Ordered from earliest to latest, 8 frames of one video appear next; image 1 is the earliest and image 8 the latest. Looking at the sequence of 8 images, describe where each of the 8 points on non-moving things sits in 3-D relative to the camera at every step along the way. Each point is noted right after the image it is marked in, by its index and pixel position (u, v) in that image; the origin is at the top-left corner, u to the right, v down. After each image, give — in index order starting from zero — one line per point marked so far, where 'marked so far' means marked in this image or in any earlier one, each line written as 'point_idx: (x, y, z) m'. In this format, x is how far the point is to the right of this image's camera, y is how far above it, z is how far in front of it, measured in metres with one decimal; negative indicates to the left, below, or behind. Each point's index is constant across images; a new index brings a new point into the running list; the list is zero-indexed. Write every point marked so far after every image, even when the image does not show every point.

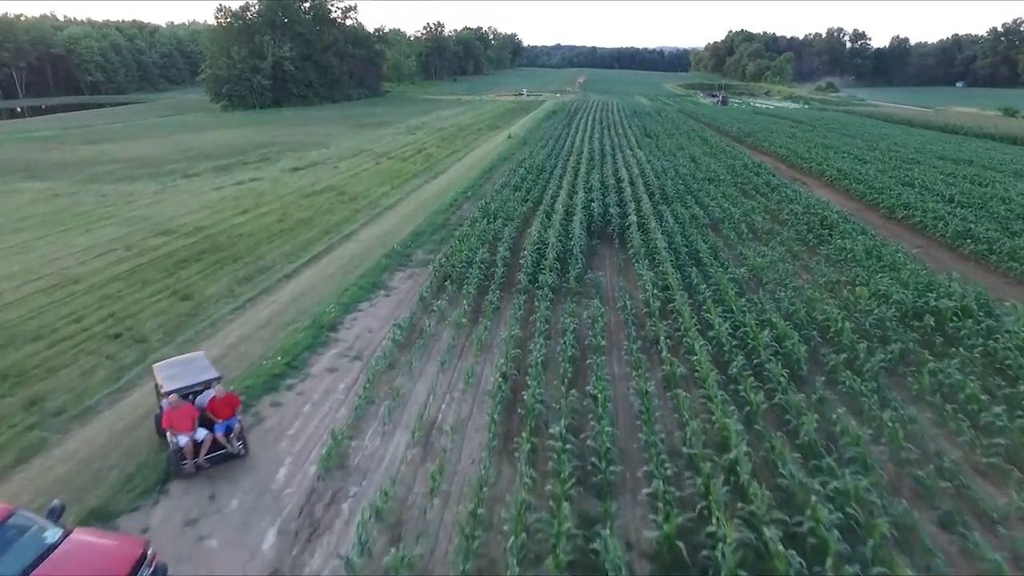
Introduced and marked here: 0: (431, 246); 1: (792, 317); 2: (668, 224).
0: (-2.5, +1.3, +19.5) m
1: (+5.7, -0.6, +12.6) m
2: (+4.9, +1.9, +19.2) m
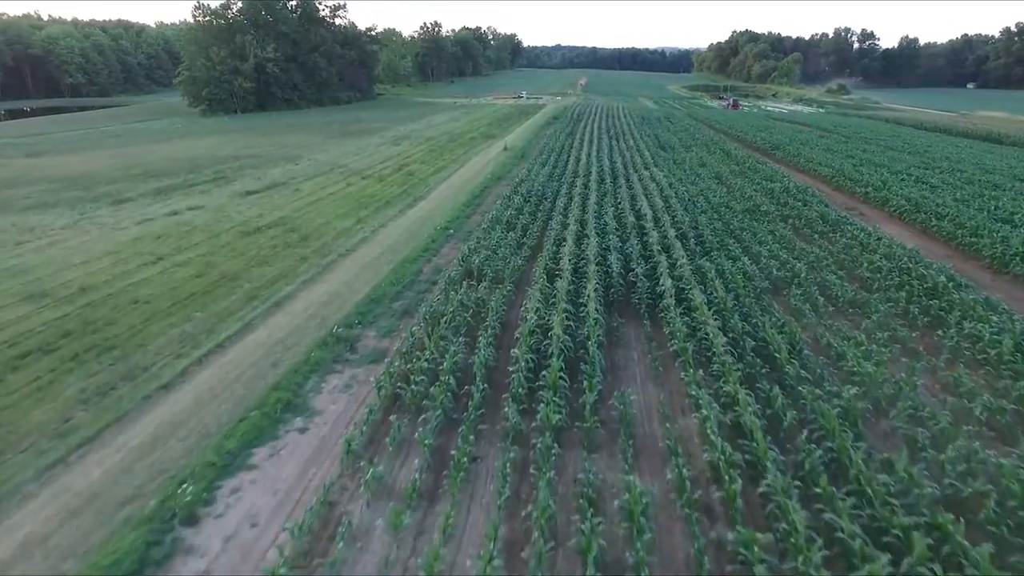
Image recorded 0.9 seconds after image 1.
0: (-2.8, -0.8, +14.1) m
1: (+5.5, -2.7, +7.3) m
2: (+4.6, -0.1, +13.8) m
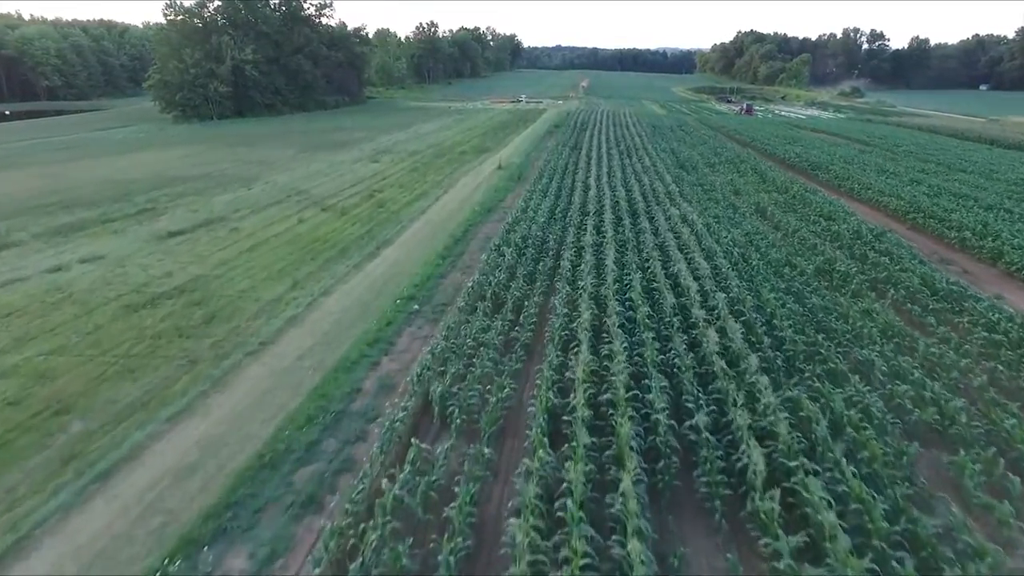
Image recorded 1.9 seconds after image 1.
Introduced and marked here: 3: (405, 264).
0: (-3.1, -3.1, +8.2) m
1: (+5.2, -5.1, +1.3) m
2: (+4.3, -2.5, +7.9) m
3: (-3.3, +0.8, +19.2) m
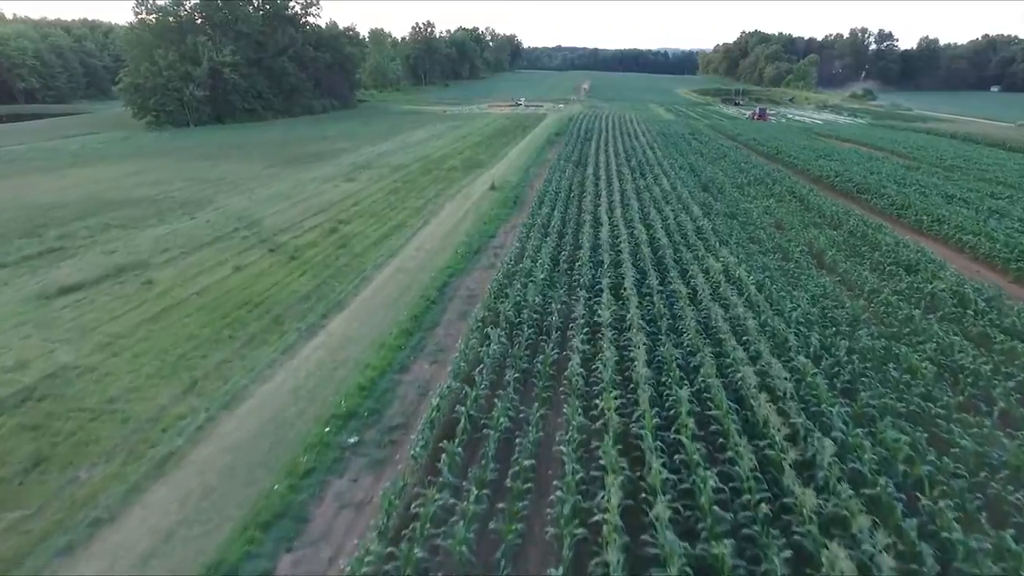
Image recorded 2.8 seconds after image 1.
0: (-3.4, -5.1, +3.1) m
1: (+4.9, -7.1, -3.7) m
2: (+4.0, -4.5, +2.8) m
3: (-3.6, -1.3, +14.1) m
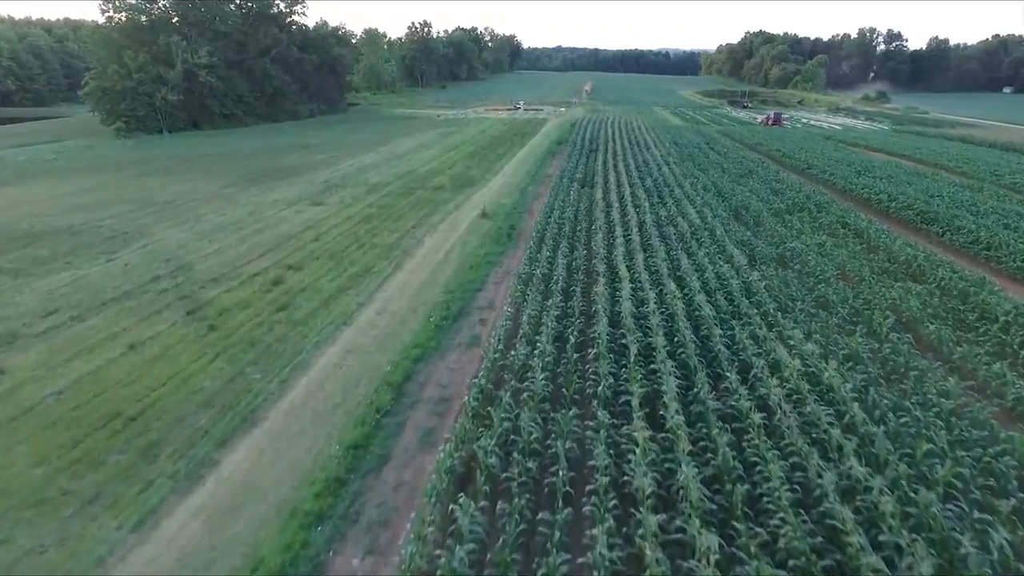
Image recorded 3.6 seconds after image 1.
0: (-3.6, -7.1, -1.9) m
1: (+4.6, -9.0, -8.7) m
2: (+3.8, -6.4, -2.2) m
3: (-3.8, -3.2, +9.1) m
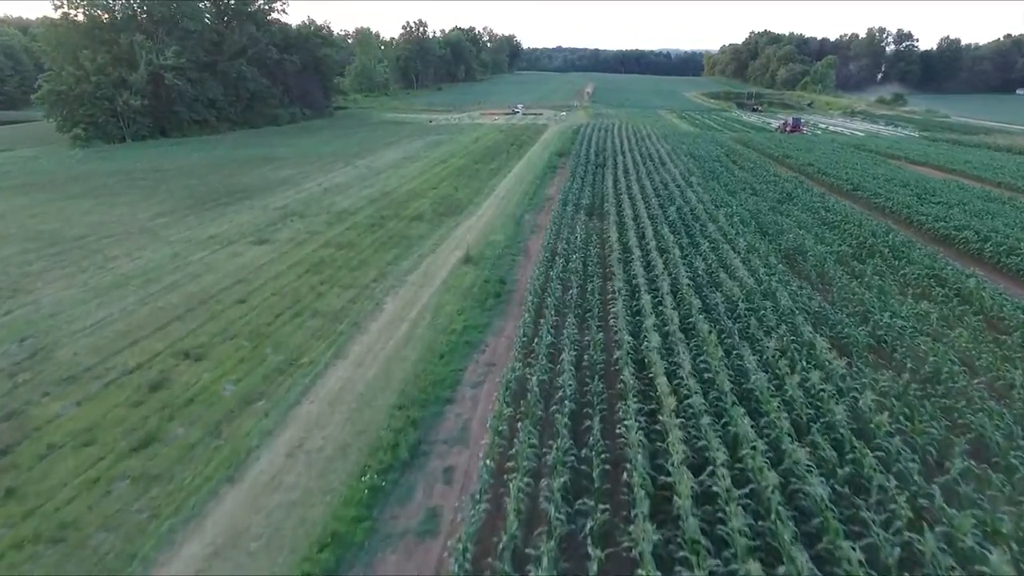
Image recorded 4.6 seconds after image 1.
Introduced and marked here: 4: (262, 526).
0: (-3.9, -9.2, -7.6) m
1: (+4.3, -11.2, -14.4) m
2: (+3.5, -8.6, -7.9) m
3: (-4.1, -5.4, +3.4) m
4: (-3.6, -3.4, +9.1) m
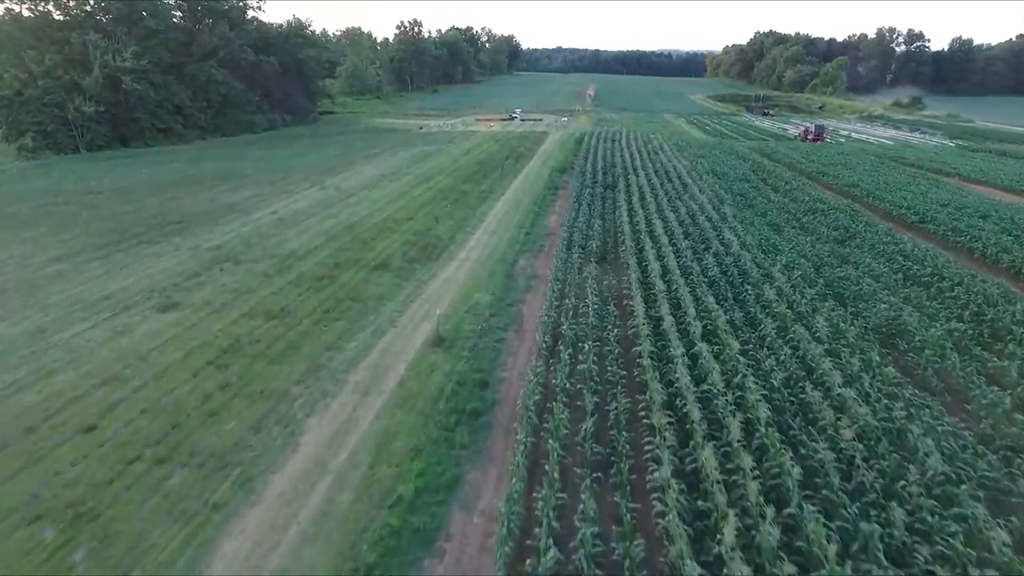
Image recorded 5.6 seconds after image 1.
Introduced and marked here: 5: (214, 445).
0: (-4.3, -11.4, -13.4) m
1: (+4.0, -13.4, -20.3) m
2: (+3.2, -10.8, -13.7) m
3: (-4.4, -7.6, -2.4) m
4: (-3.9, -5.6, +3.2) m
5: (-5.3, -2.8, +11.1) m
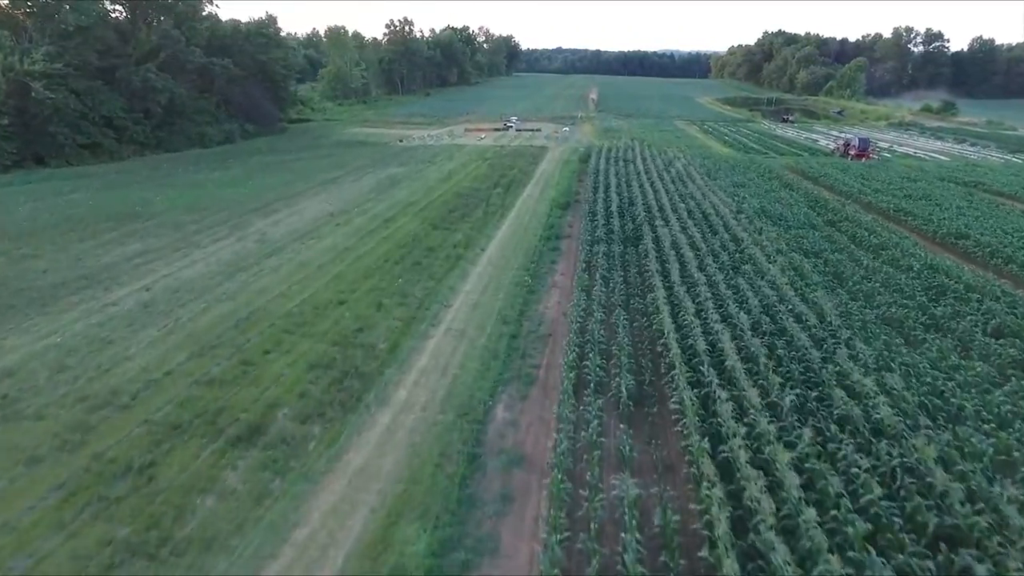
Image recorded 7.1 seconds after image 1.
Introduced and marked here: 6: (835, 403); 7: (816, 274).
0: (-4.9, -14.9, -22.5) m
1: (+3.4, -16.8, -29.3) m
2: (+2.5, -14.3, -22.8) m
3: (-5.1, -11.1, -11.5) m
4: (-4.6, -9.1, -5.8) m
5: (-5.9, -6.2, +2.1) m
6: (+6.0, -2.3, +11.4) m
7: (+9.4, +0.3, +19.0) m
